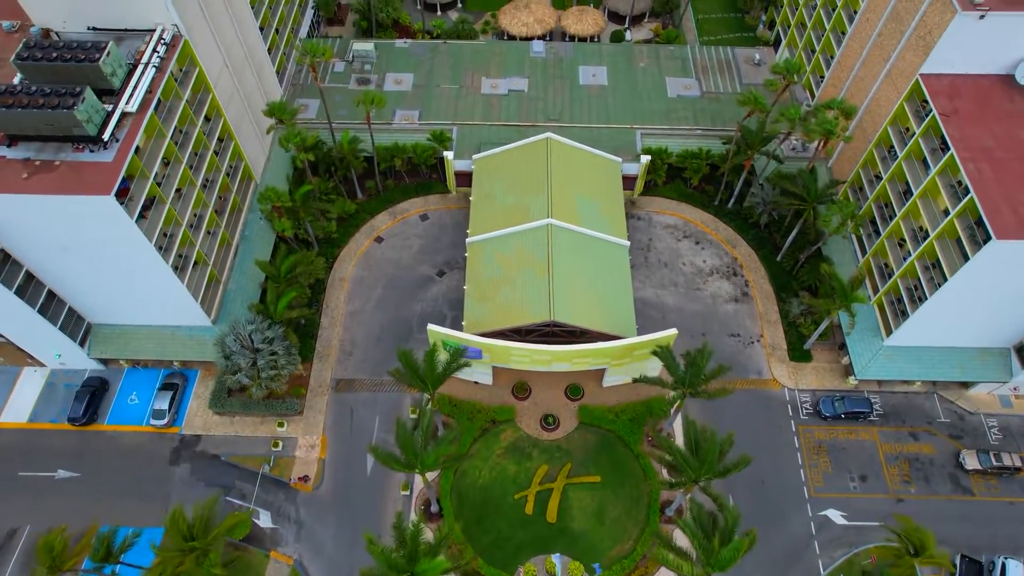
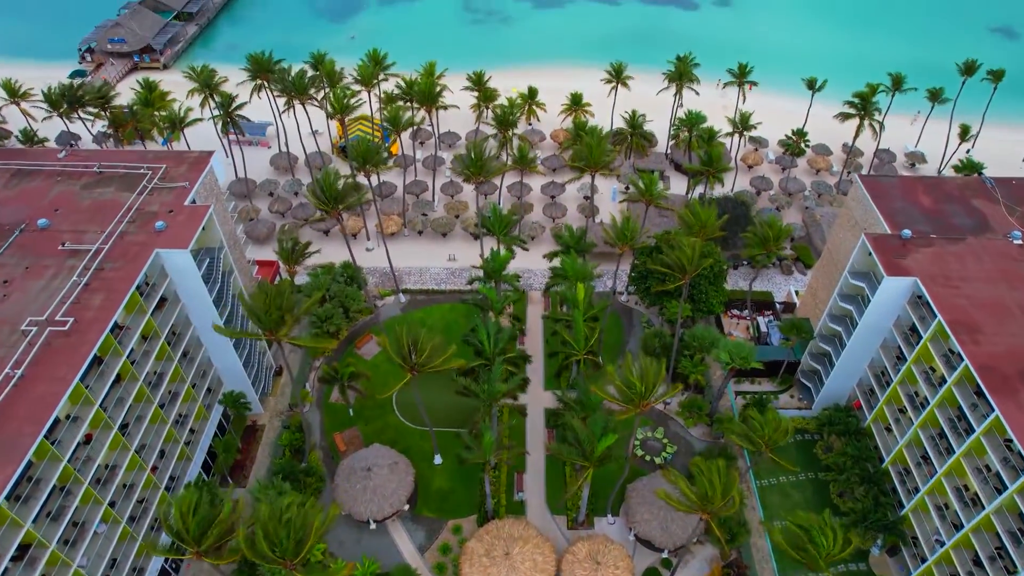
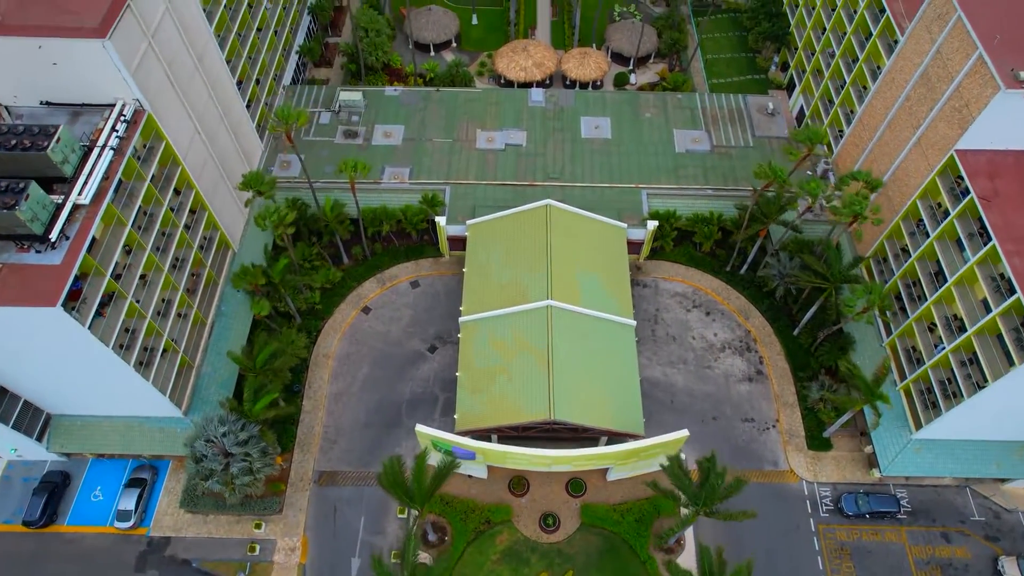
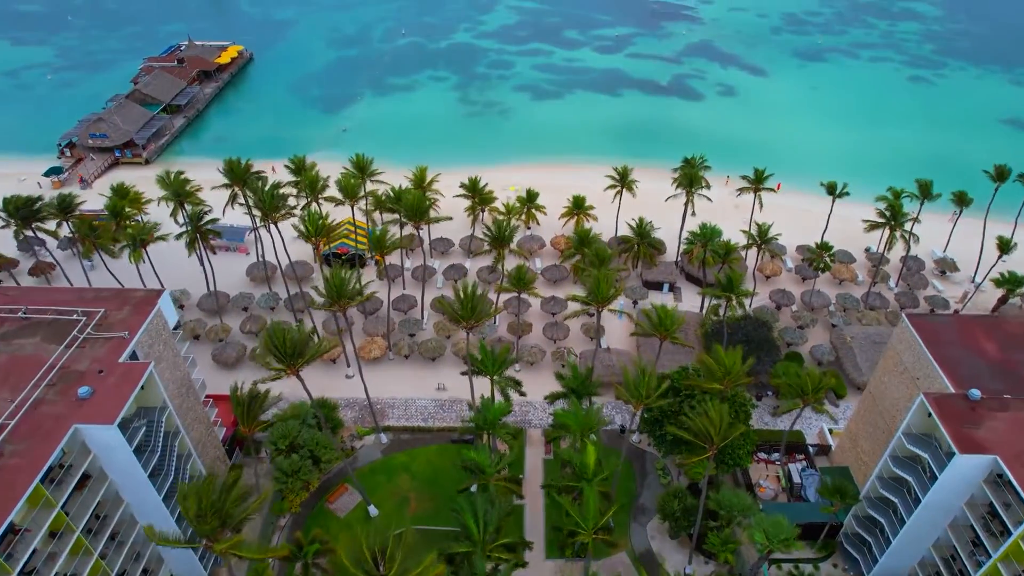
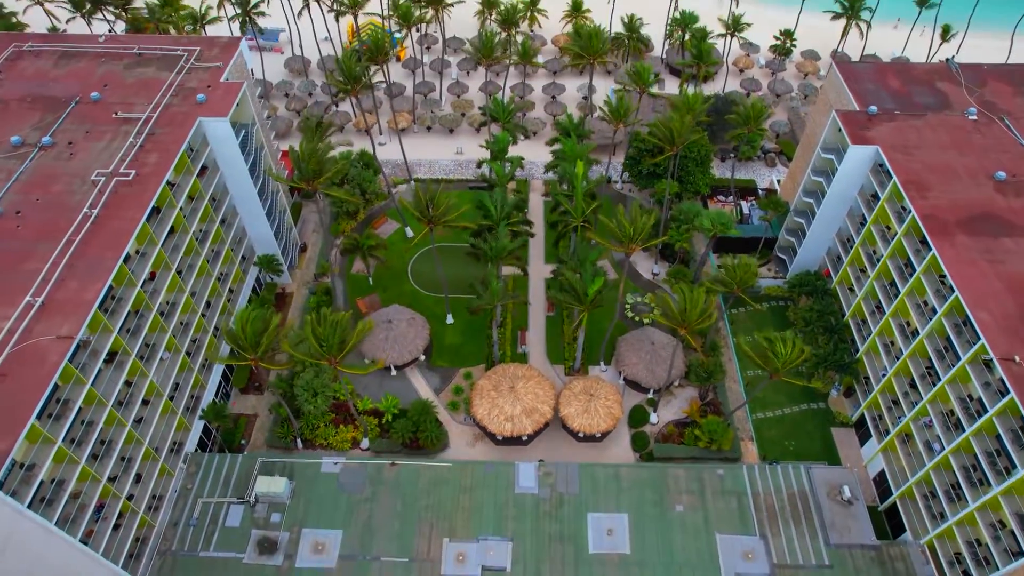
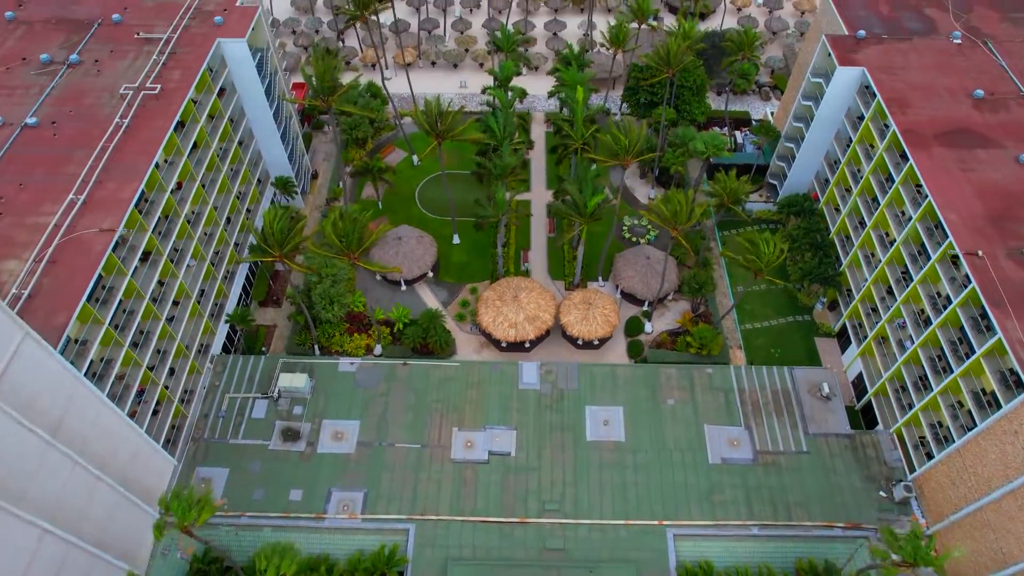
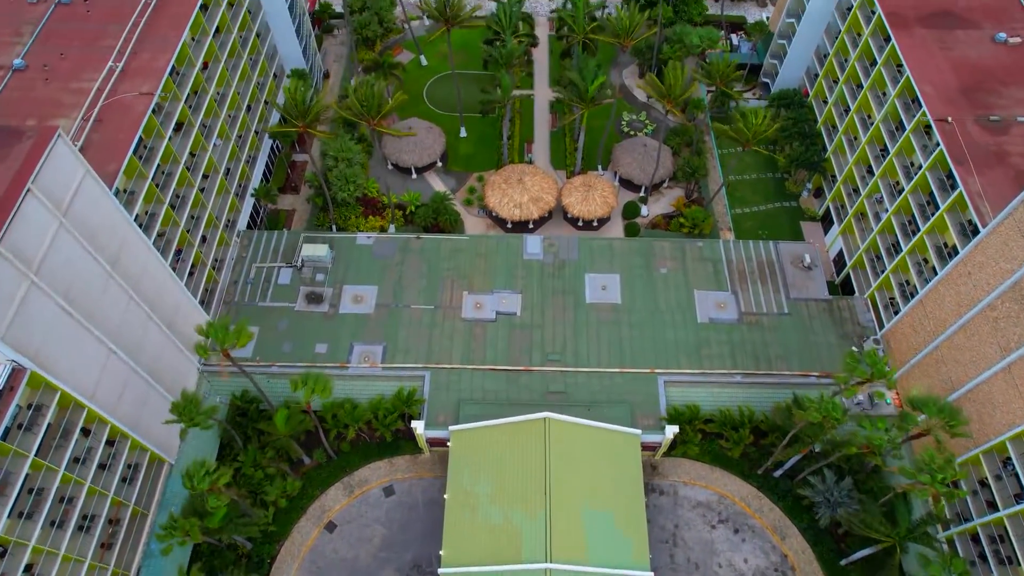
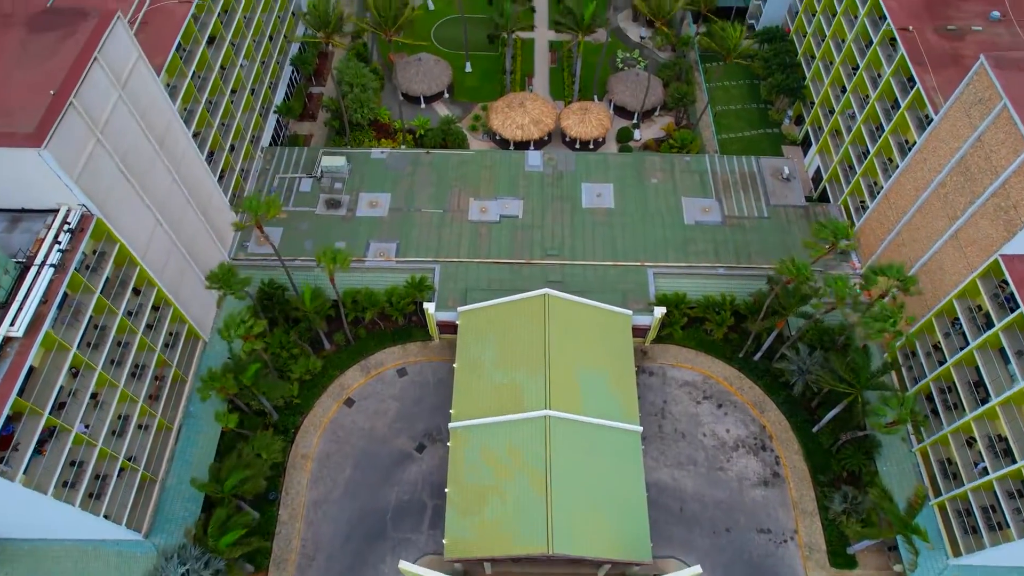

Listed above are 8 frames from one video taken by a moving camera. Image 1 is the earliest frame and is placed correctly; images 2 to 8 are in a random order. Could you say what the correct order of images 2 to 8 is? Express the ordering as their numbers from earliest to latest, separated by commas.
3, 8, 7, 6, 5, 2, 4
